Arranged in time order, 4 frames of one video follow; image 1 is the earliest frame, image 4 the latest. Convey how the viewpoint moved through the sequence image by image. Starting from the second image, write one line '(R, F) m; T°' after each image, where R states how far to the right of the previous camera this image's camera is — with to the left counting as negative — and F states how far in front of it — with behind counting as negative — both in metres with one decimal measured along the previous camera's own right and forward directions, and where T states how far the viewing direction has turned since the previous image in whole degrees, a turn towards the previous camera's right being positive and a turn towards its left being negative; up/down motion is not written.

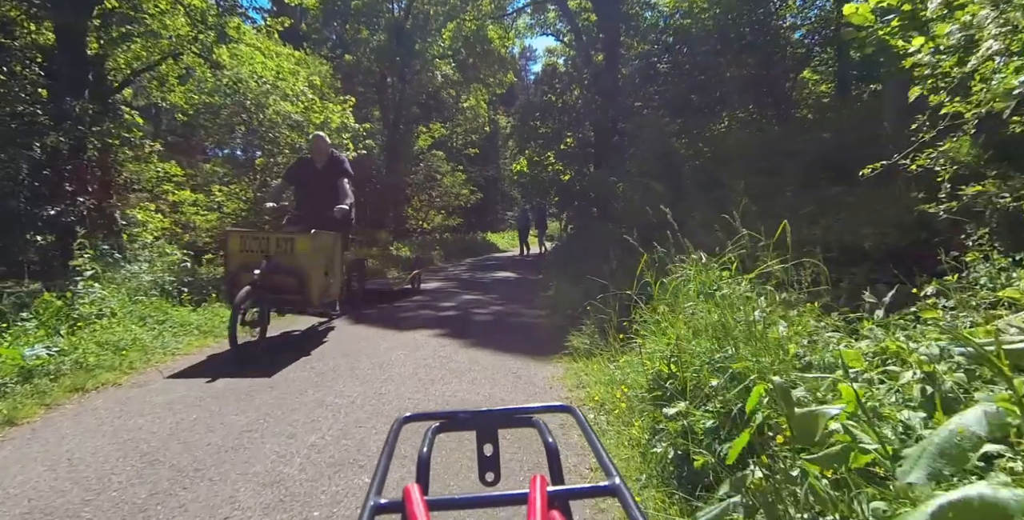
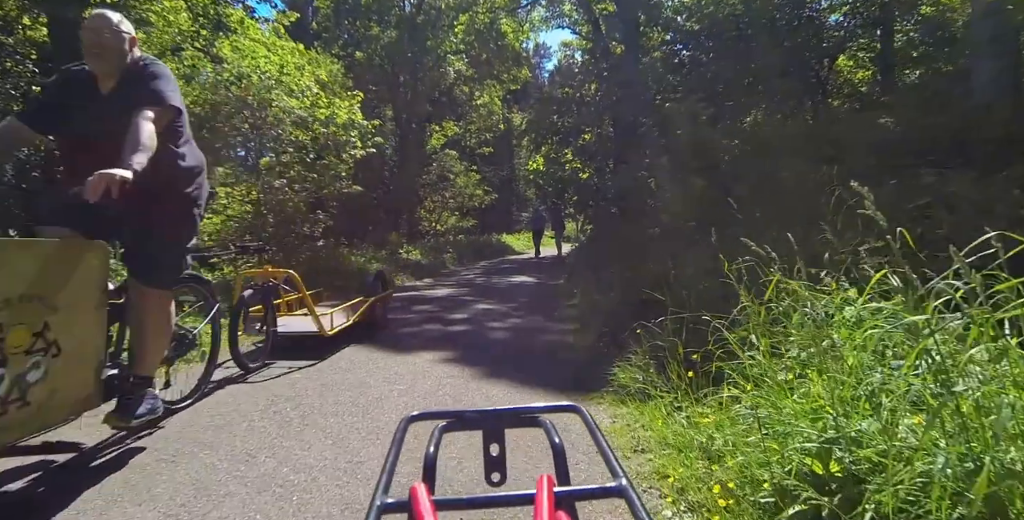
(-0.1, +1.2) m; -1°
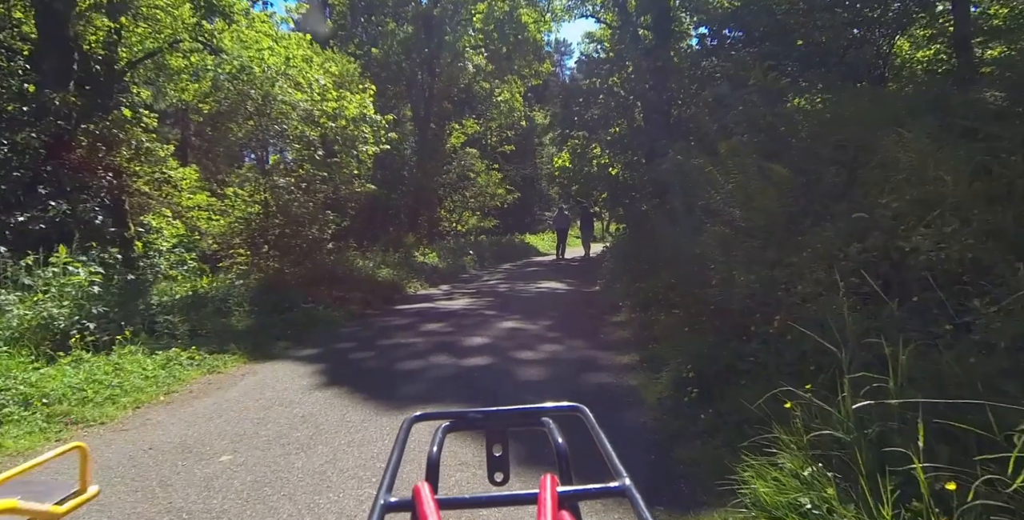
(-0.1, +1.6) m; -2°
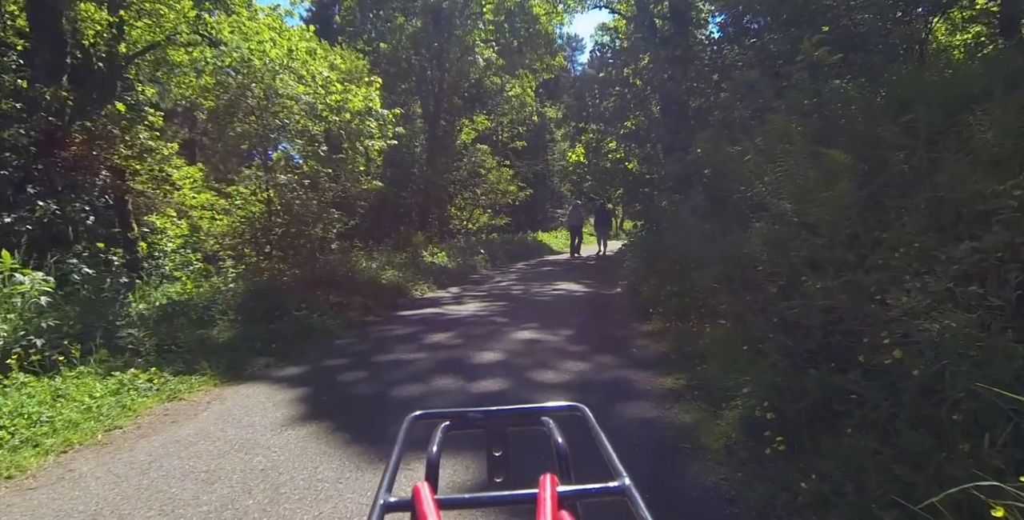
(0.0, +0.8) m; -1°
